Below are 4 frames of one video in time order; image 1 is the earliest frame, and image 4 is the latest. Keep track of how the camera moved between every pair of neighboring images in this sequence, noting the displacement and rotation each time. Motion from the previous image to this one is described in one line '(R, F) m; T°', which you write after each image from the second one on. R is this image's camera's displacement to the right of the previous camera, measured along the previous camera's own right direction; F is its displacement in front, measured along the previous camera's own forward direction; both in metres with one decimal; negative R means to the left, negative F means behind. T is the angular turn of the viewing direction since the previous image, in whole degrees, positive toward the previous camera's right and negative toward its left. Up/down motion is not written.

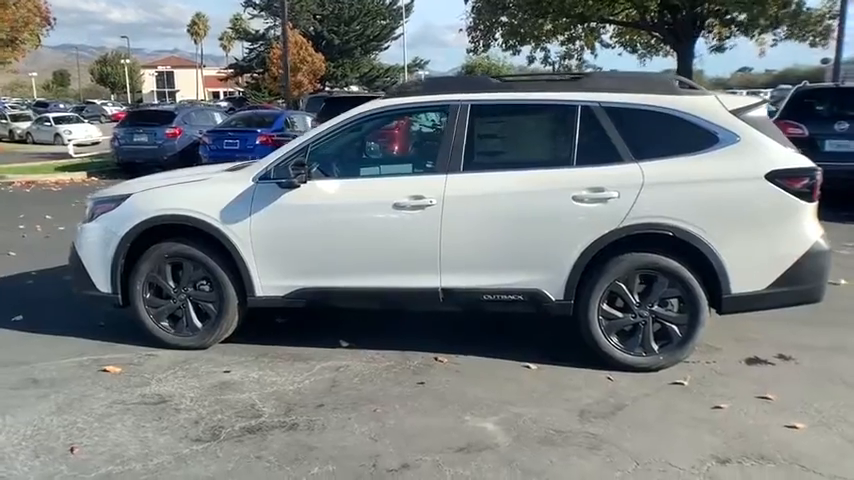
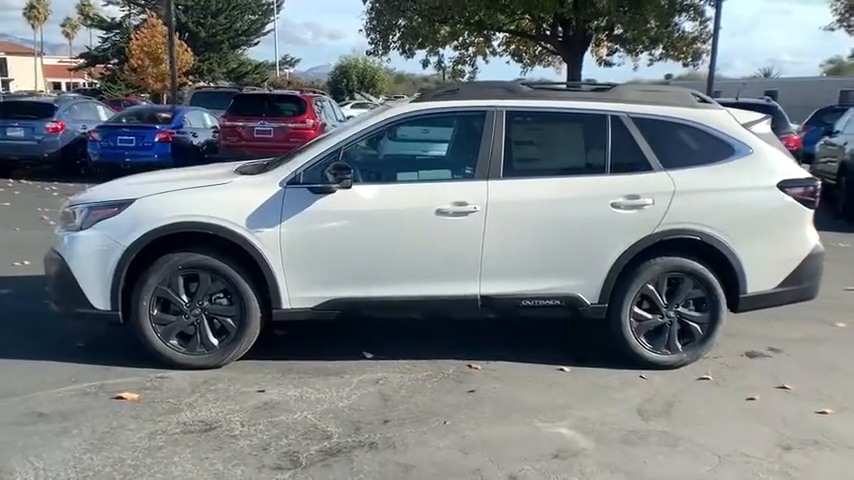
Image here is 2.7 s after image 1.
(-1.4, +0.2) m; +12°
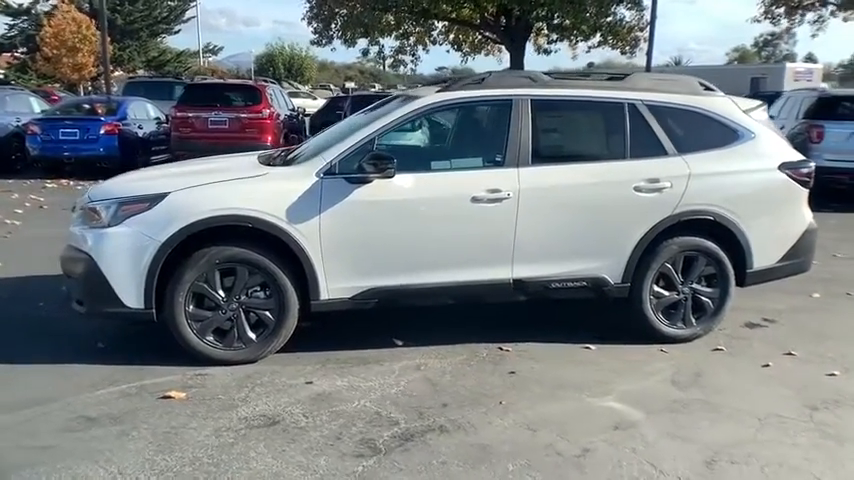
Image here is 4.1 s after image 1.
(-0.9, 0.0) m; +6°
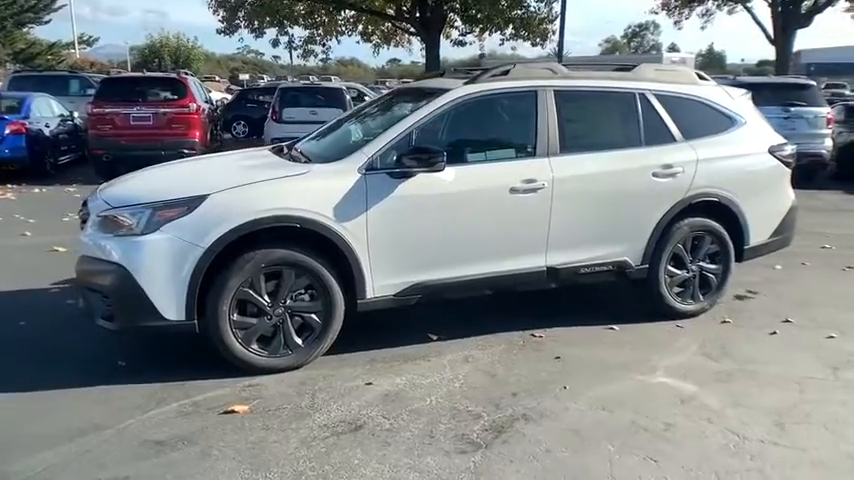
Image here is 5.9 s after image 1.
(-1.2, +0.1) m; +9°
